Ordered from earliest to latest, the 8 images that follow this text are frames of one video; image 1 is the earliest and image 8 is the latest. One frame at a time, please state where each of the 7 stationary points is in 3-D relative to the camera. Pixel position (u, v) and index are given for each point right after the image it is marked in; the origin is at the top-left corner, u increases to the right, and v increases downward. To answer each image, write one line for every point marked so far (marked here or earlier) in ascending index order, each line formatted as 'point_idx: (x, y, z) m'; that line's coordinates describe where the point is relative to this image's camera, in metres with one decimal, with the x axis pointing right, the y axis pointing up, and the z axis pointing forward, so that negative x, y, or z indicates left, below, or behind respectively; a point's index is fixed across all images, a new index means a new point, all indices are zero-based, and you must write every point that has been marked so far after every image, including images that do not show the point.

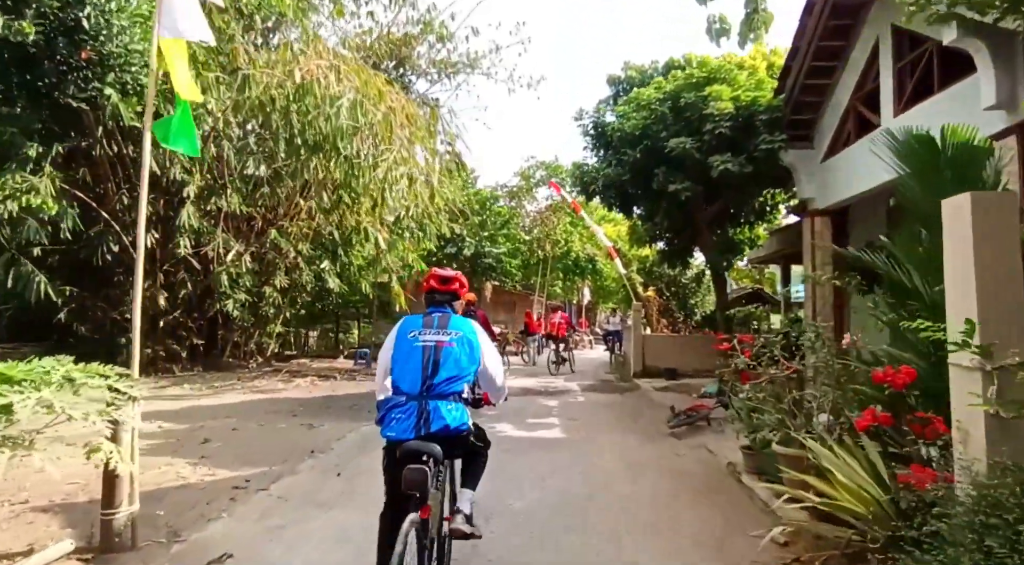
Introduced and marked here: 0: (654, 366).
0: (+3.0, -1.8, +15.0) m
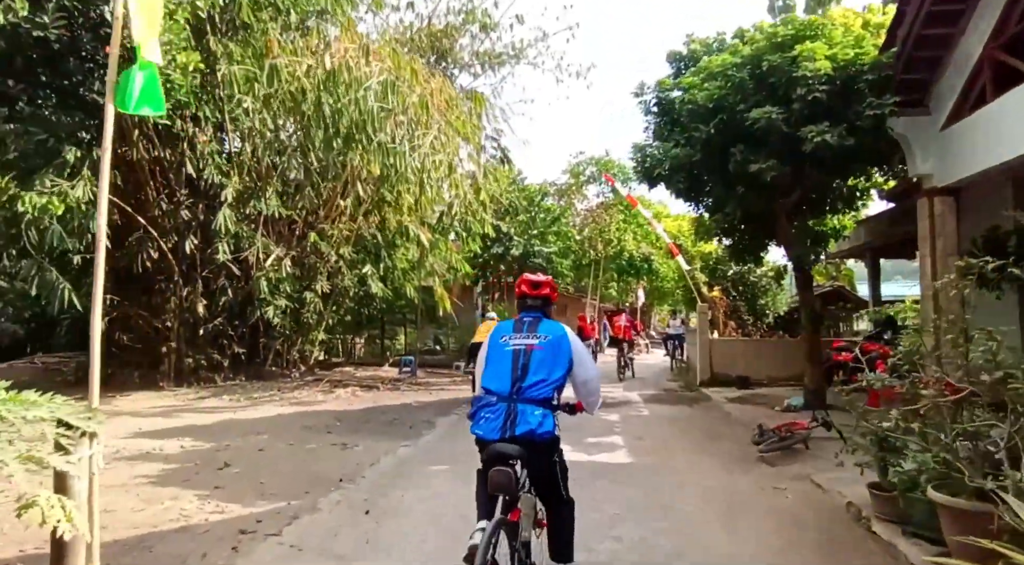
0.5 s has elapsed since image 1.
0: (+4.1, -1.8, +13.7) m
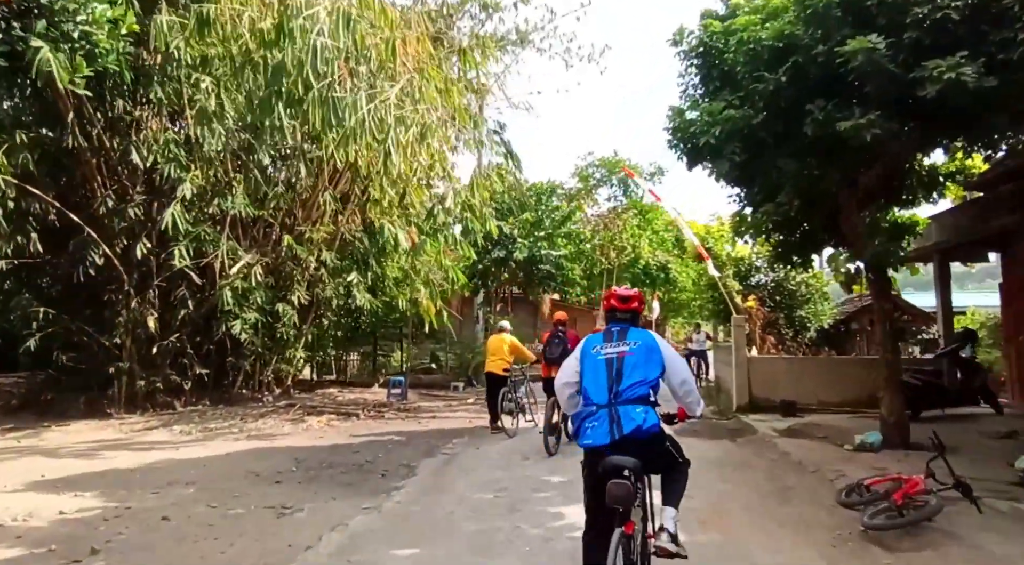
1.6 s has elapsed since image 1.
0: (+4.2, -1.9, +11.6) m
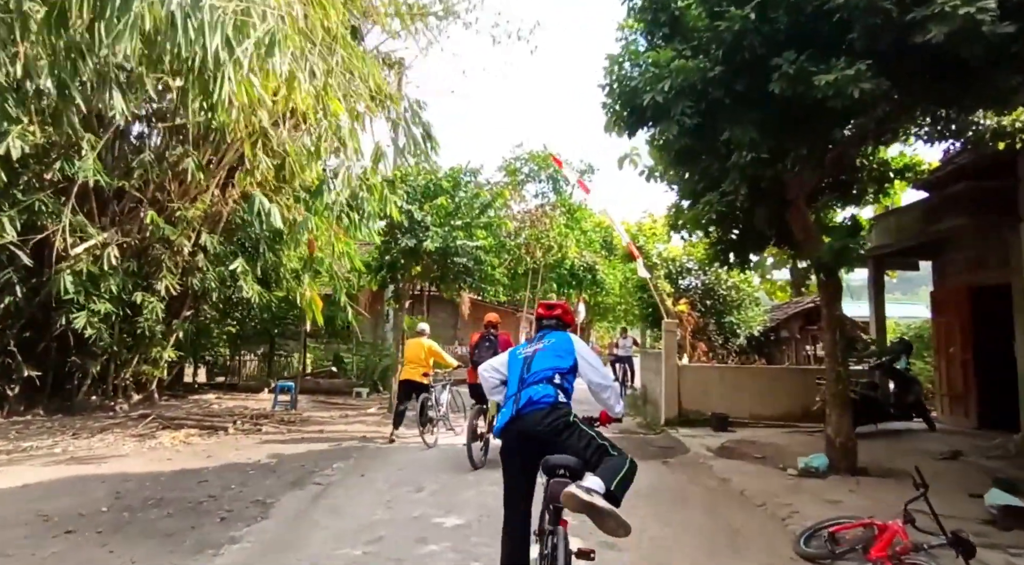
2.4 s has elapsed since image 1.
0: (+2.7, -2.0, +10.6) m
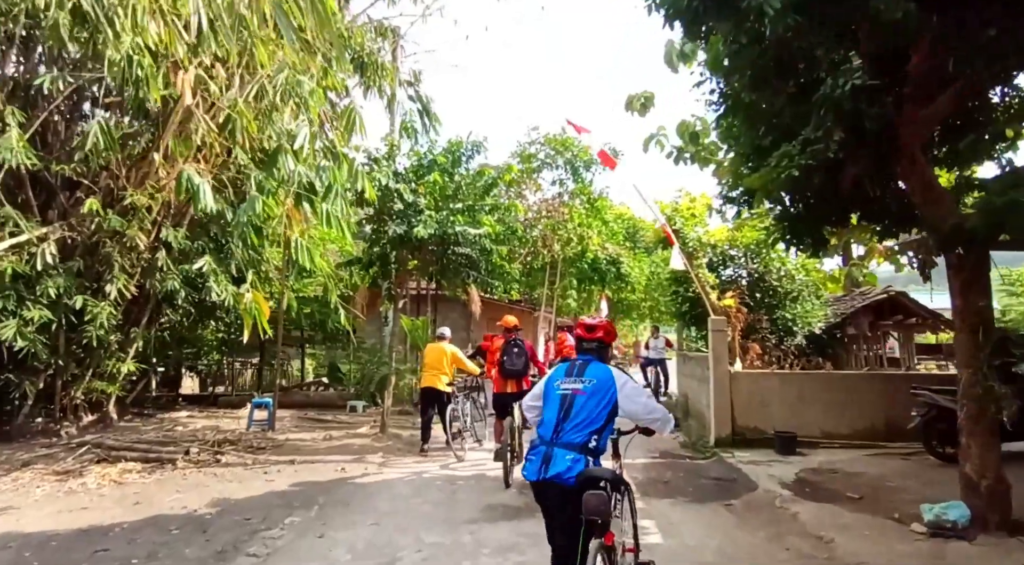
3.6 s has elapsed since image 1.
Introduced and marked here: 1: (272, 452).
0: (+2.9, -1.8, +8.6) m
1: (-3.0, -2.1, +8.8) m
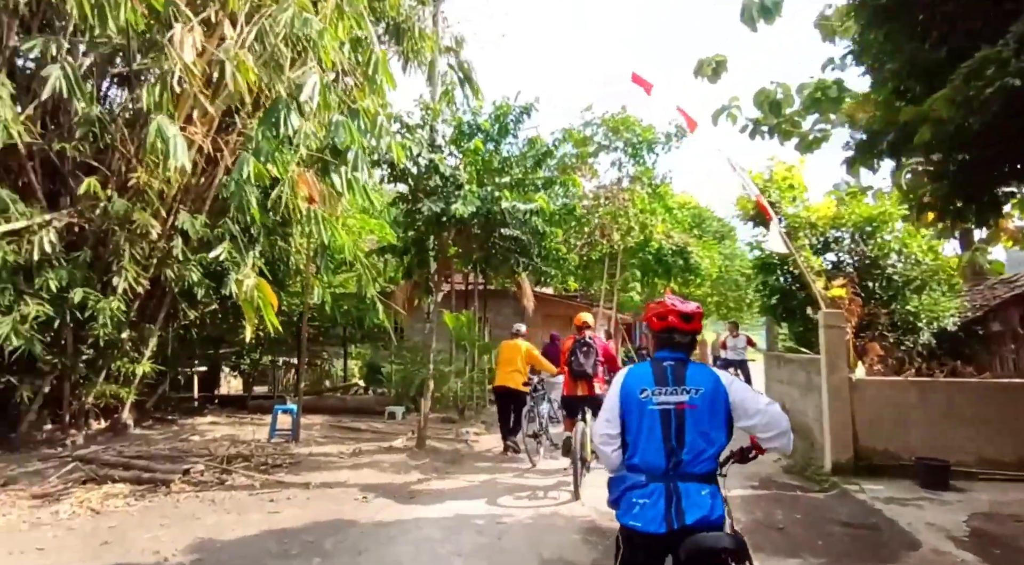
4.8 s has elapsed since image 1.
0: (+3.5, -1.6, +6.8) m
1: (-2.4, -2.0, +7.5) m
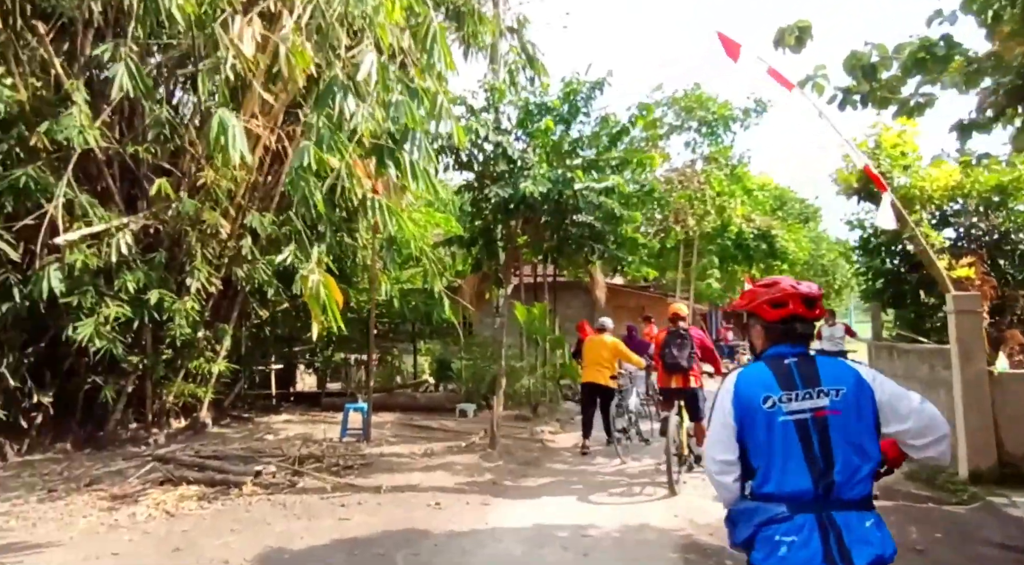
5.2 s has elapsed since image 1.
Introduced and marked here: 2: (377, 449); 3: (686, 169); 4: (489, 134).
0: (+4.2, -1.4, +6.0) m
1: (-1.6, -2.0, +7.2) m
2: (-1.6, -2.0, +8.2) m
3: (+4.3, +2.8, +17.4) m
4: (-0.2, +1.7, +7.9) m
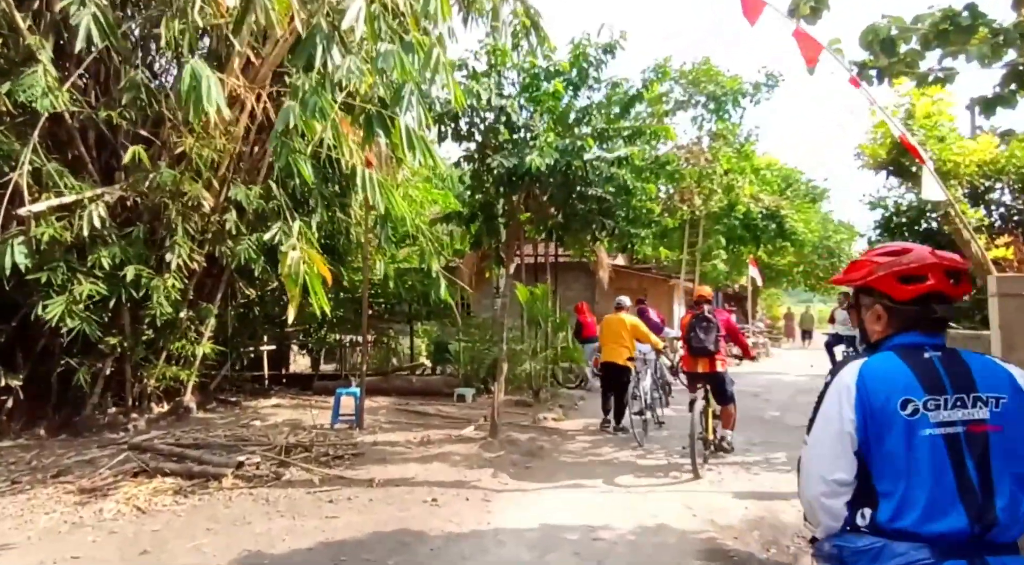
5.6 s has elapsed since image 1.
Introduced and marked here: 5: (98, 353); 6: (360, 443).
0: (+4.3, -1.3, +5.5) m
1: (-1.5, -1.7, +6.7) m
2: (-1.6, -1.7, +7.7) m
3: (+4.3, +3.2, +16.8) m
4: (-0.2, +1.9, +7.4) m
5: (-5.0, -0.9, +8.6) m
6: (-1.6, -1.7, +7.5) m
